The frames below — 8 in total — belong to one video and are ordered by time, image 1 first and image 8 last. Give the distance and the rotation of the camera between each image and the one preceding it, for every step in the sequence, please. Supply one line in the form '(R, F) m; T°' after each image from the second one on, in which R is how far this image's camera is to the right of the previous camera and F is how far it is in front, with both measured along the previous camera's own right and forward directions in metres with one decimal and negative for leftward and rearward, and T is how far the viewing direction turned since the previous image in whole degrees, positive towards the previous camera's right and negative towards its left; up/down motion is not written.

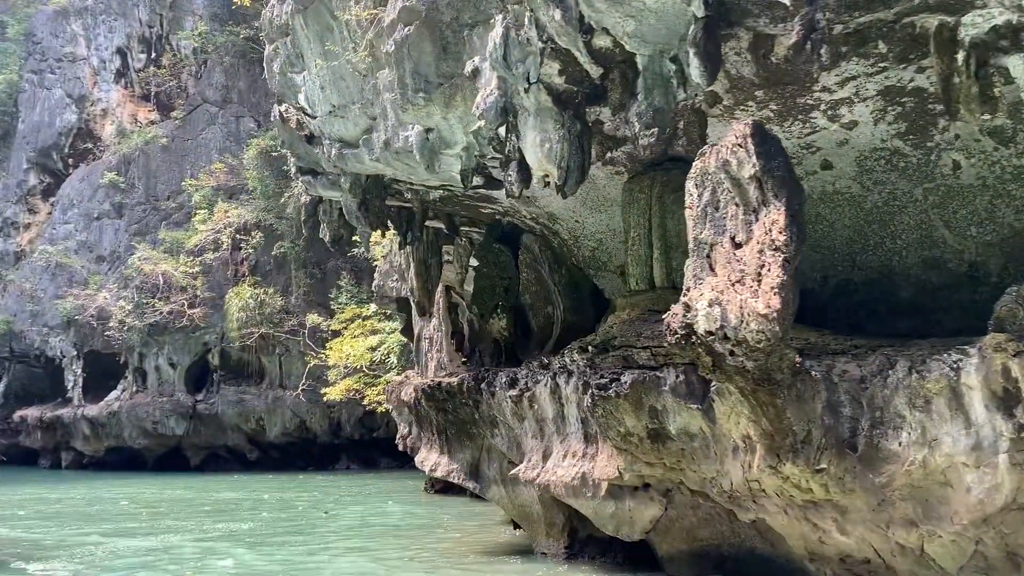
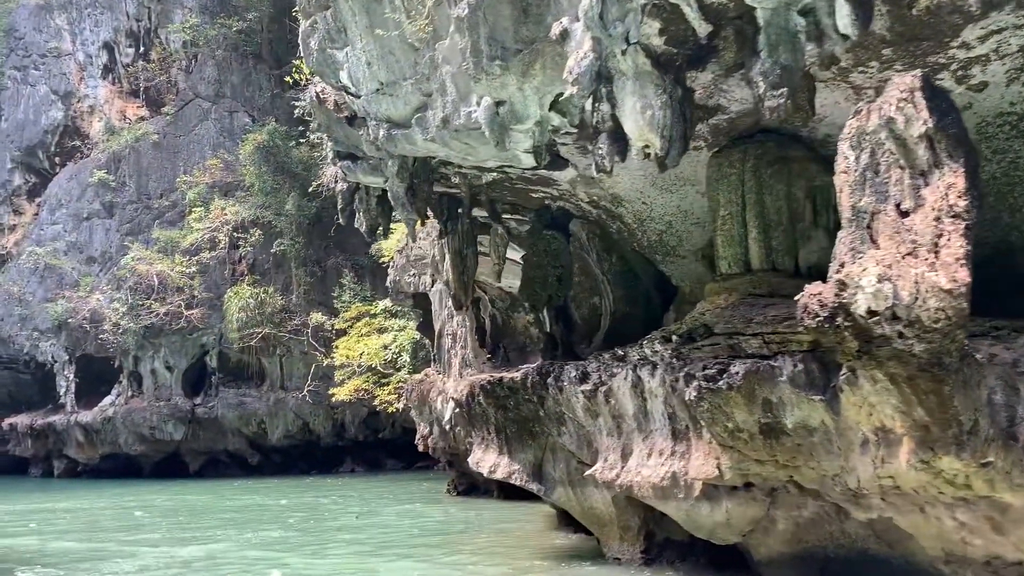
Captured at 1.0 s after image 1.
(-0.7, +0.5) m; +1°
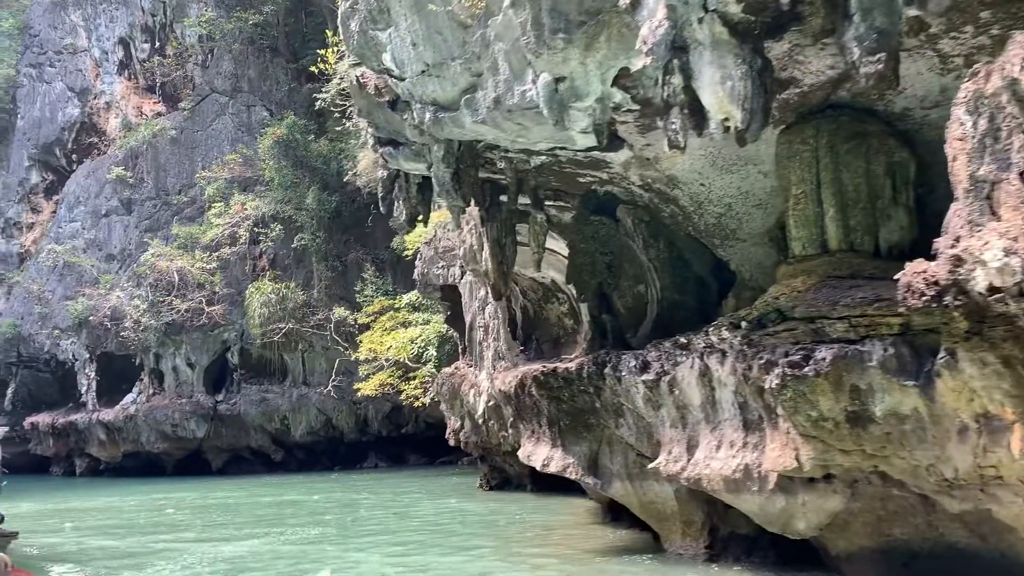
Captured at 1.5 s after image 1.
(-0.3, +0.3) m; -1°
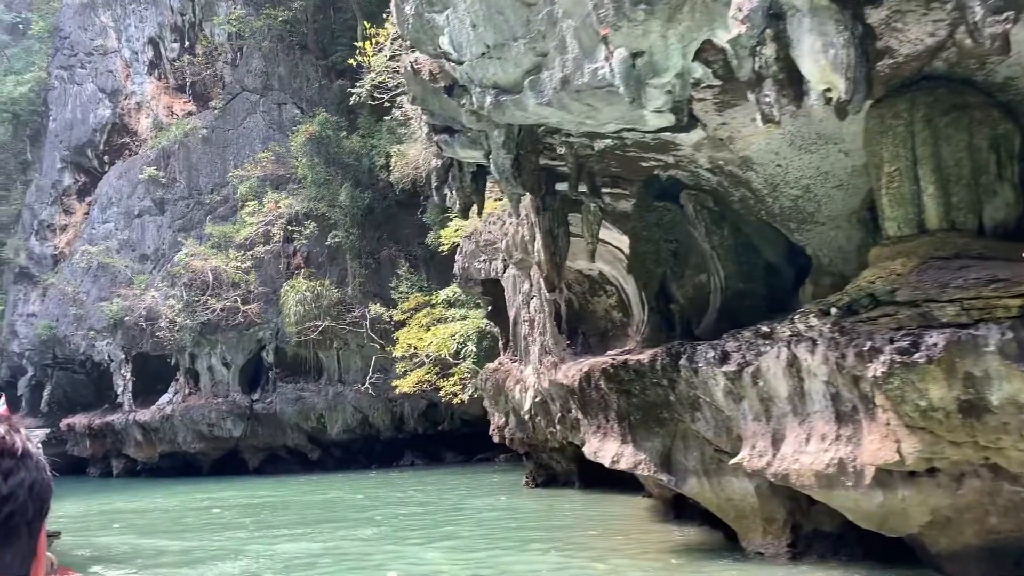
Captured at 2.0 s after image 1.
(-0.3, +0.3) m; -1°
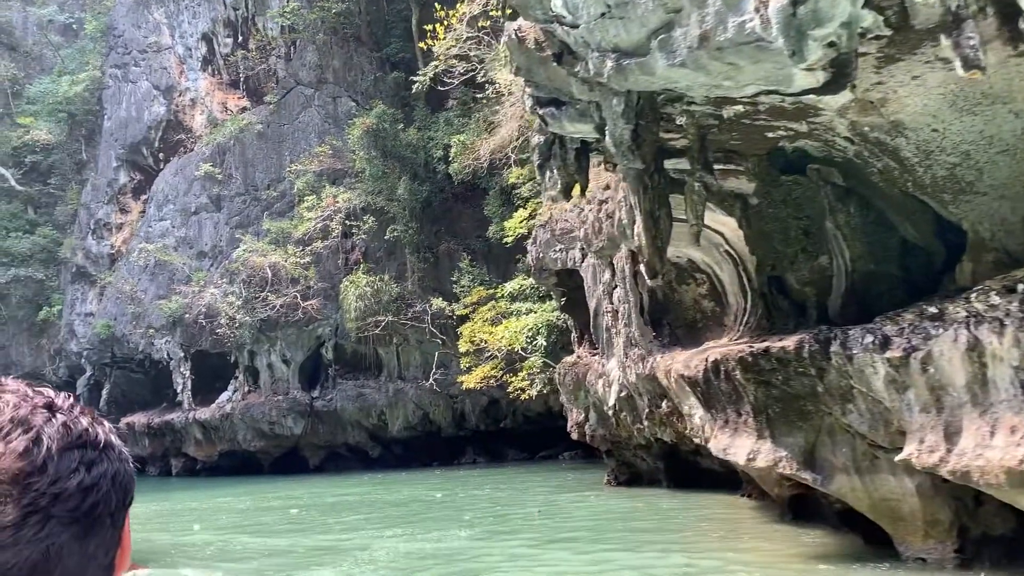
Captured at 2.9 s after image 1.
(-0.6, +0.5) m; -2°
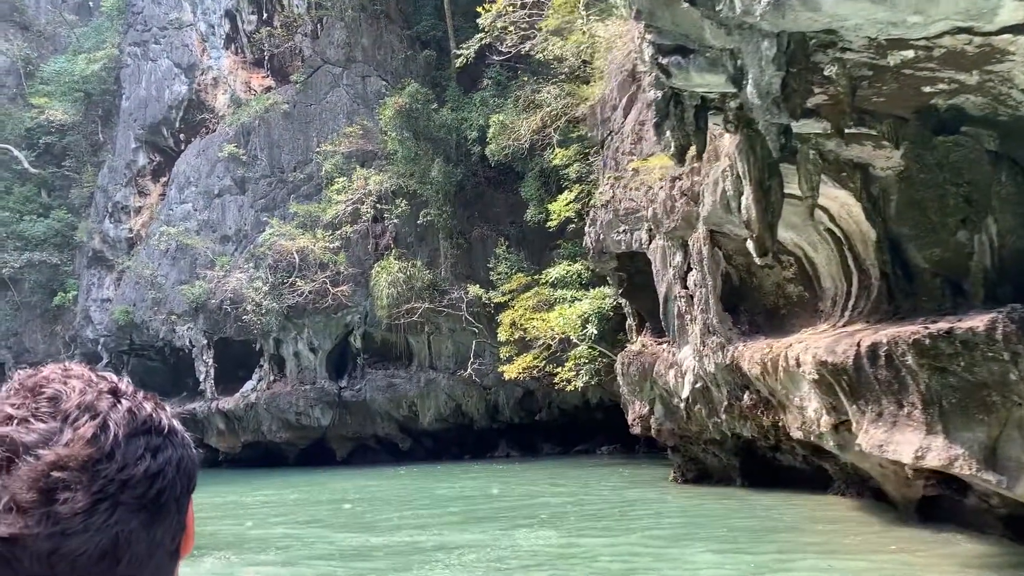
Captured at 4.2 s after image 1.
(-0.8, +0.8) m; 0°
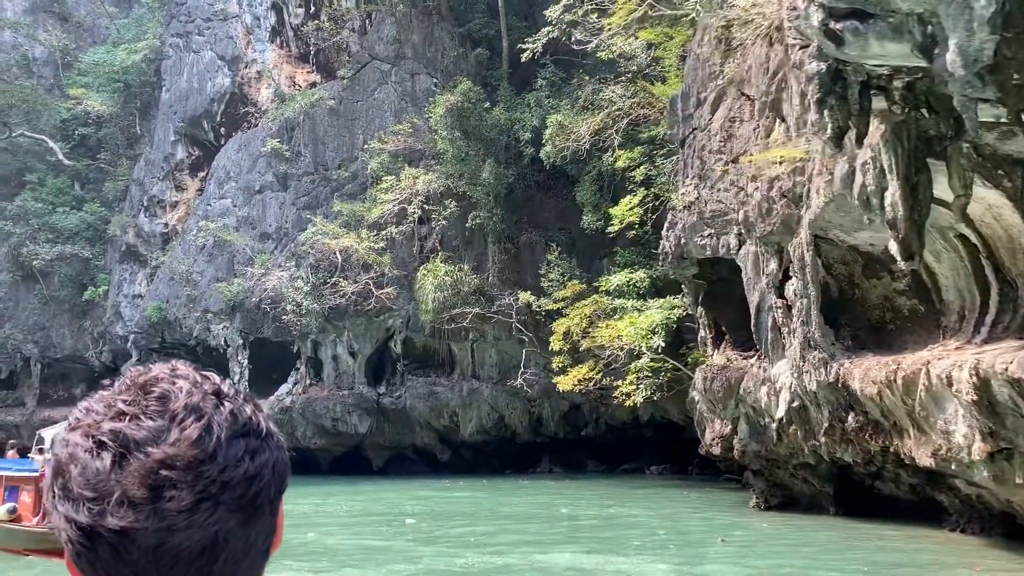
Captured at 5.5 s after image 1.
(-0.8, +0.8) m; -1°
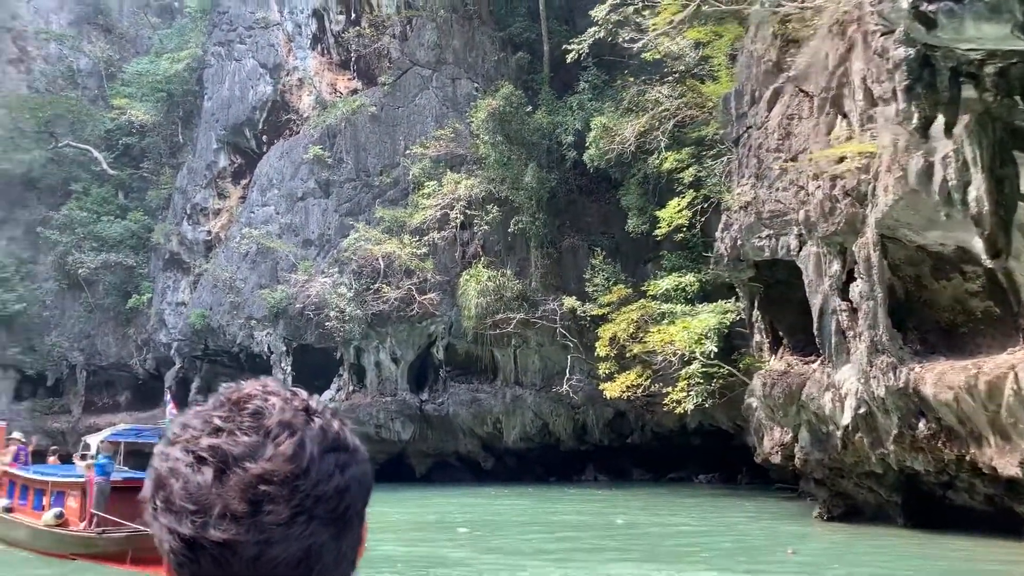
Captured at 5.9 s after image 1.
(-0.2, +0.2) m; -2°
